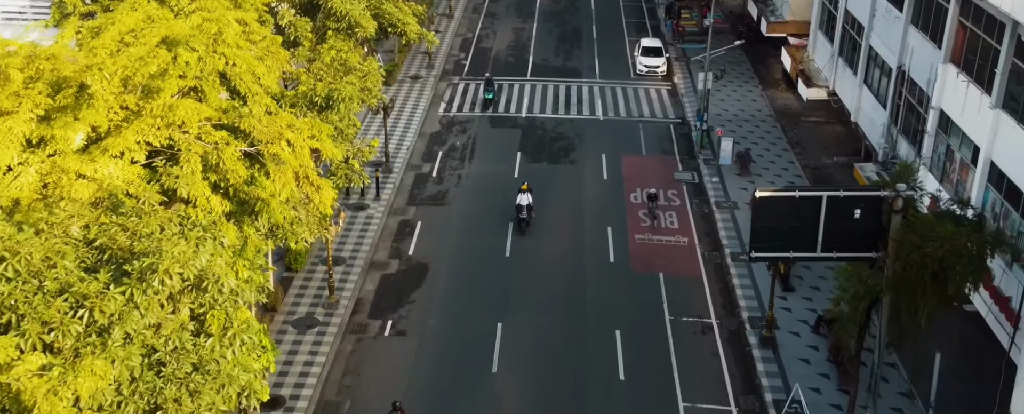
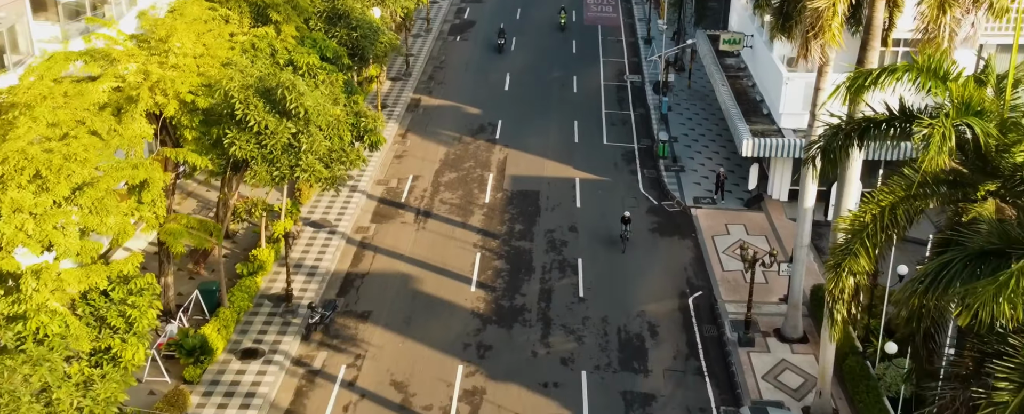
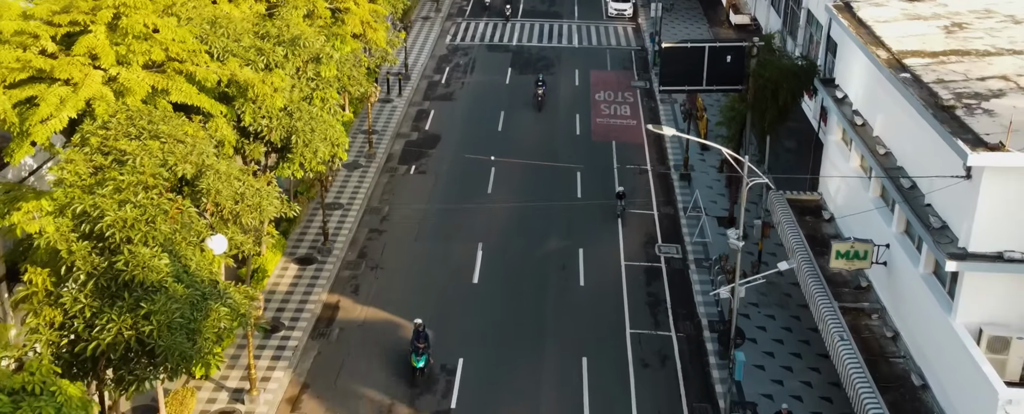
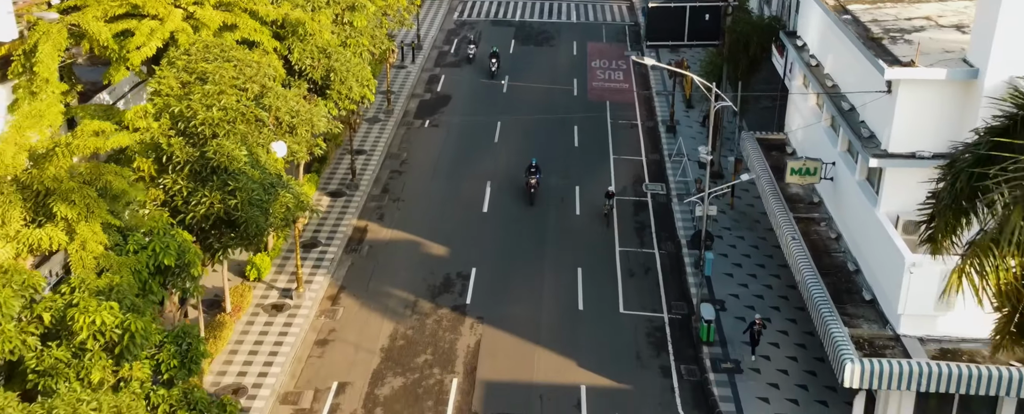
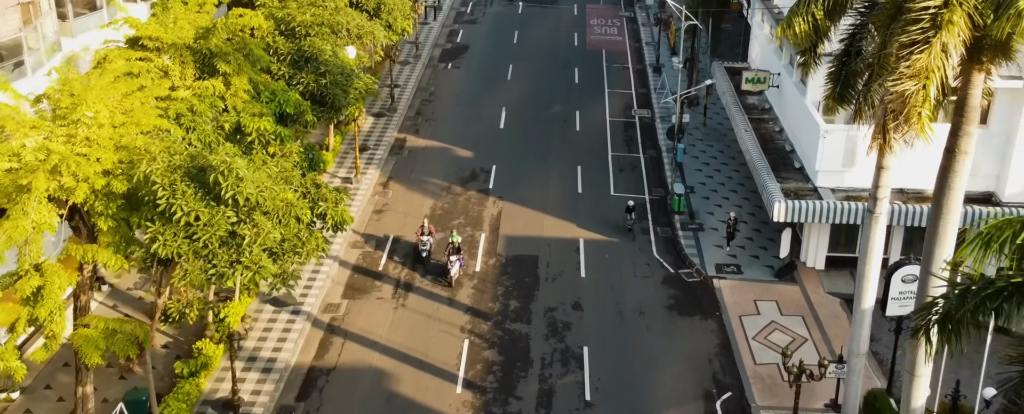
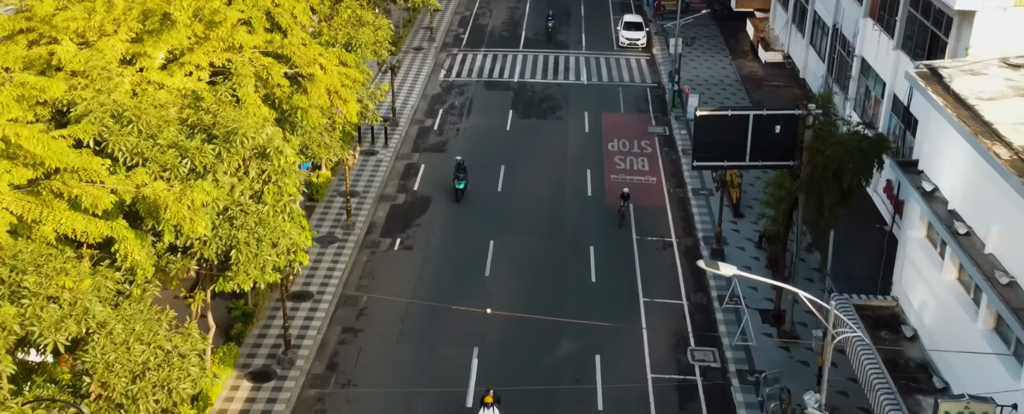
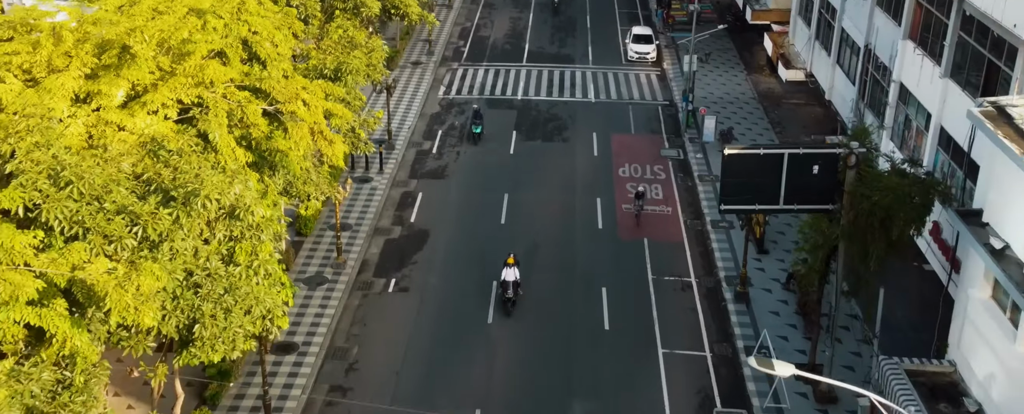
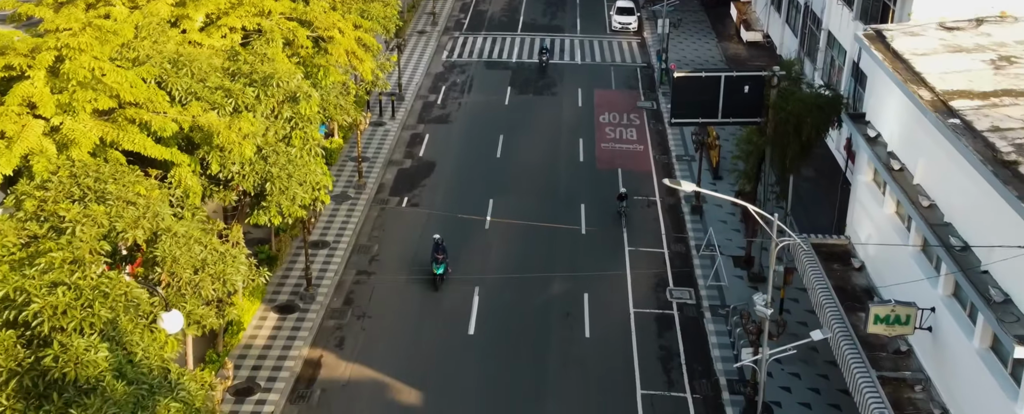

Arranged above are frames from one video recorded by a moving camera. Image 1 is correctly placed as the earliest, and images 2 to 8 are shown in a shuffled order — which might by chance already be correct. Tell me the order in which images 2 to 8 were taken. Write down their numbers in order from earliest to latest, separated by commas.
7, 6, 8, 3, 4, 5, 2
